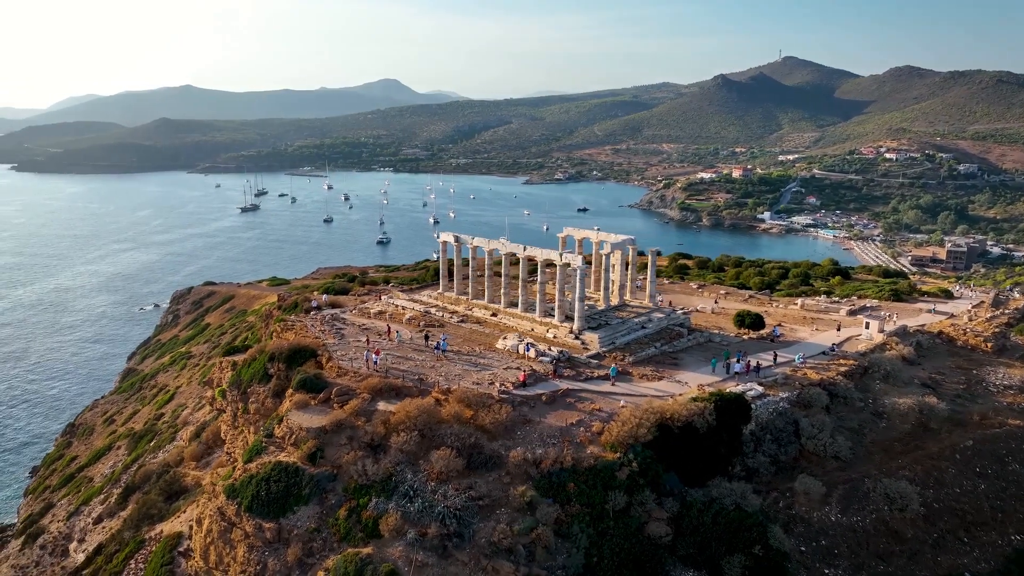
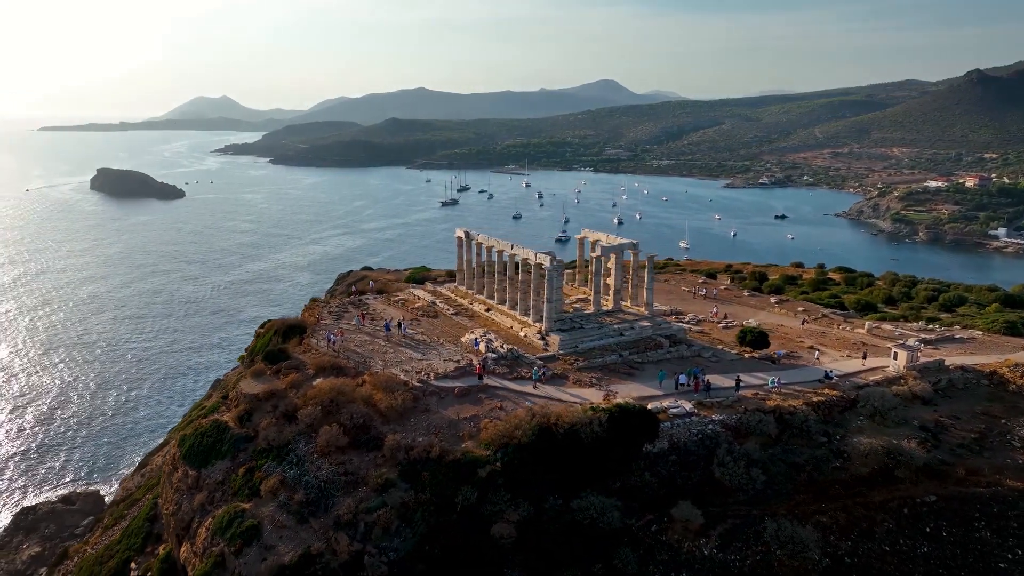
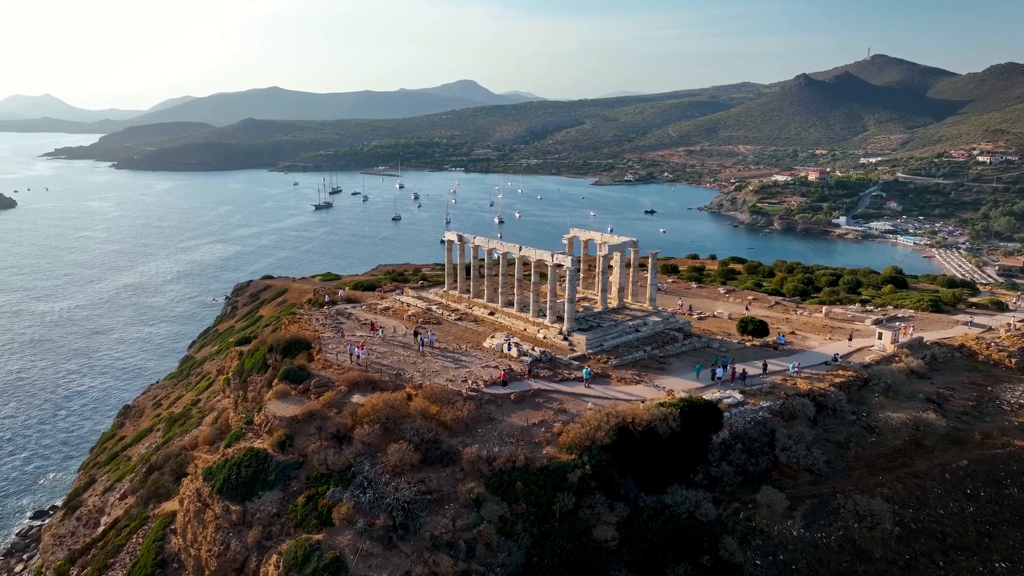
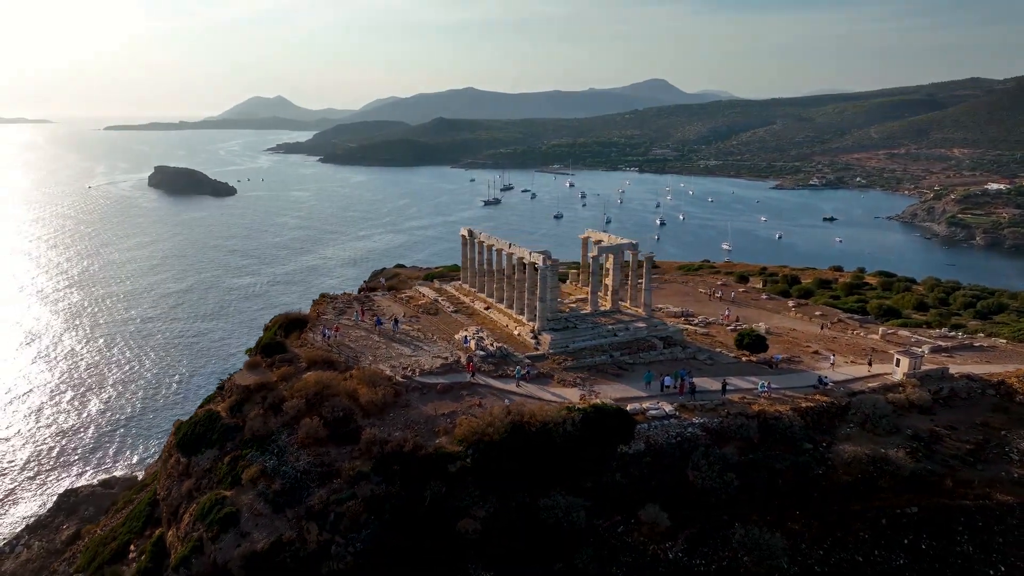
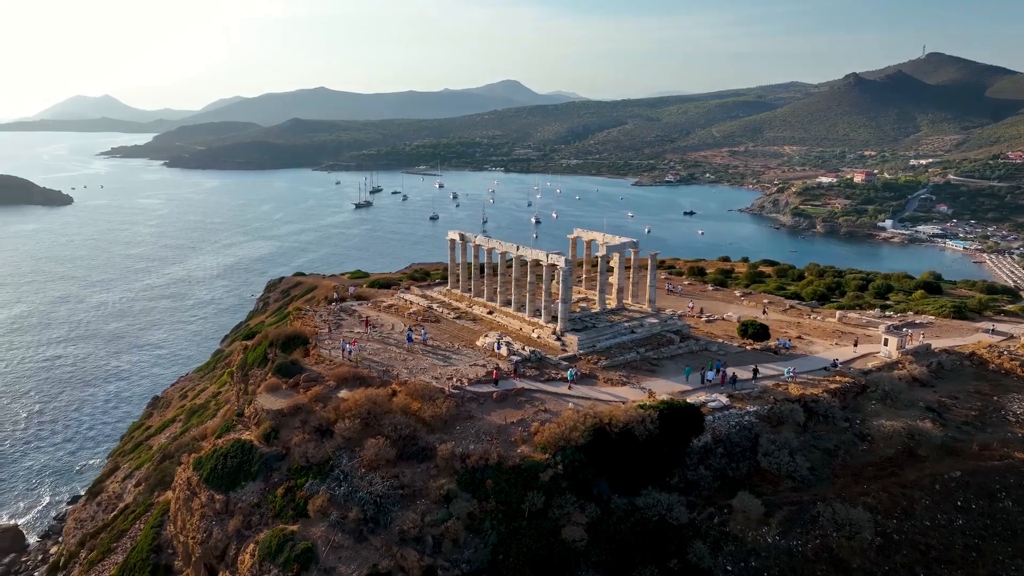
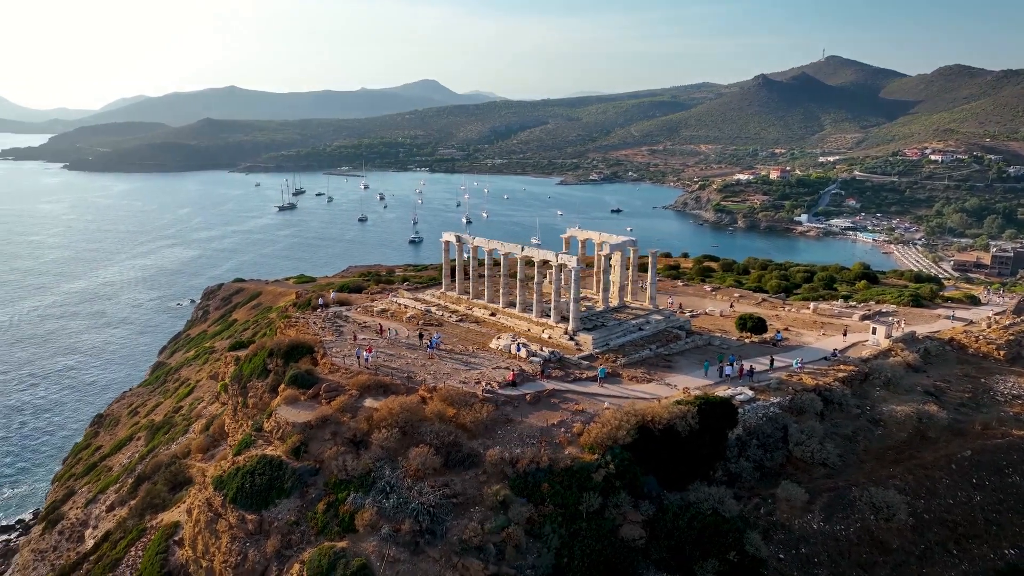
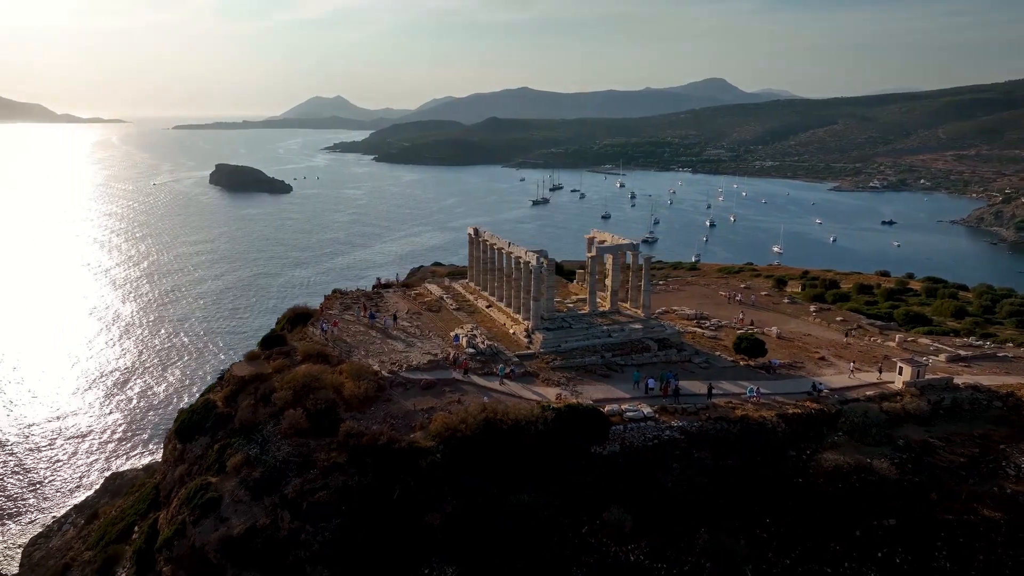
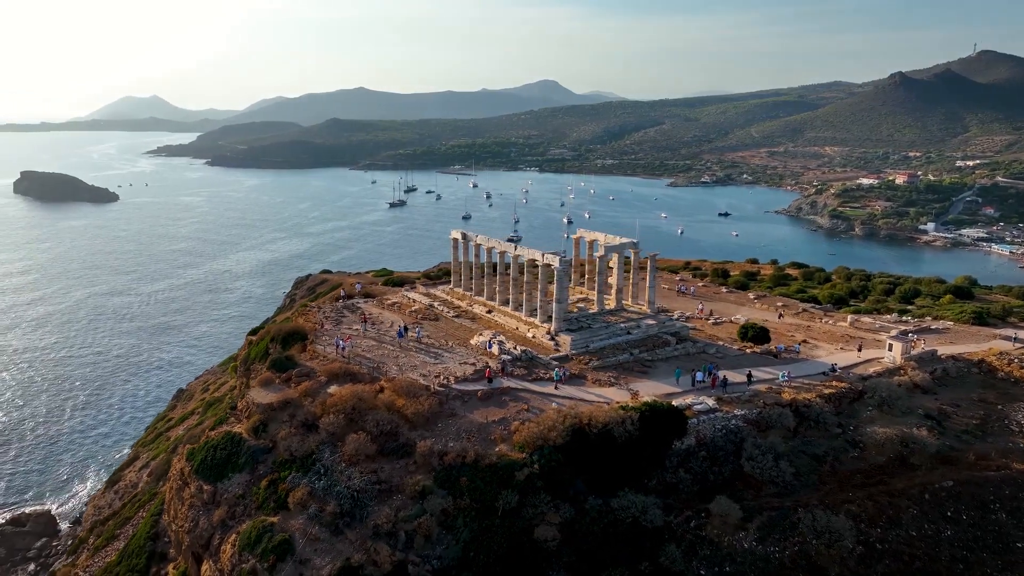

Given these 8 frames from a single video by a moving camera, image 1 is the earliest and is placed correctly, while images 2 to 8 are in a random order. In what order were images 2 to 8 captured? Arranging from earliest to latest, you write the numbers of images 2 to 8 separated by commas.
6, 3, 5, 8, 2, 4, 7
